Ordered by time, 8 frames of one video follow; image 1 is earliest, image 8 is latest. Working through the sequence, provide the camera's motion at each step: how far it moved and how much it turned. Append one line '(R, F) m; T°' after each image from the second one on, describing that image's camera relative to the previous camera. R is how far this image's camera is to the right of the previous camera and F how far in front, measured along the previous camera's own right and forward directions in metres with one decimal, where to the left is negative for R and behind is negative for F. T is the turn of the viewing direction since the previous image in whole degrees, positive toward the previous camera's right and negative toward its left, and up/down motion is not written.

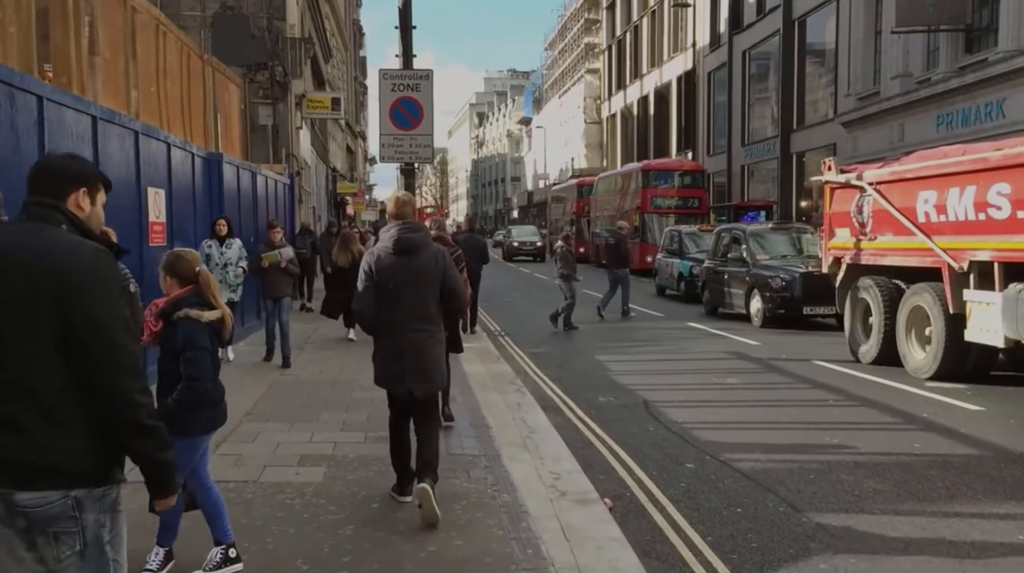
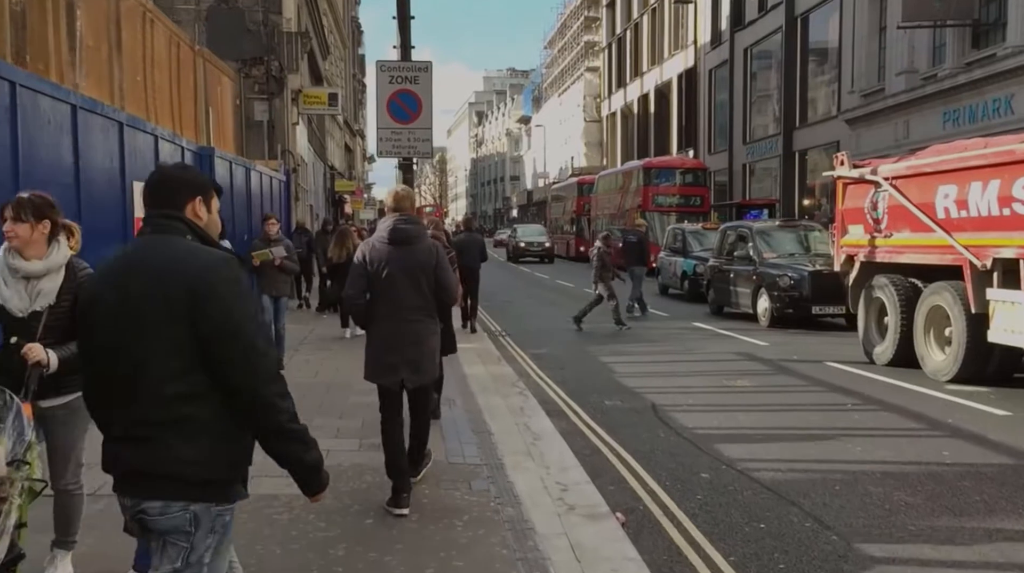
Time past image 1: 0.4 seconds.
(0.0, +0.4) m; 0°
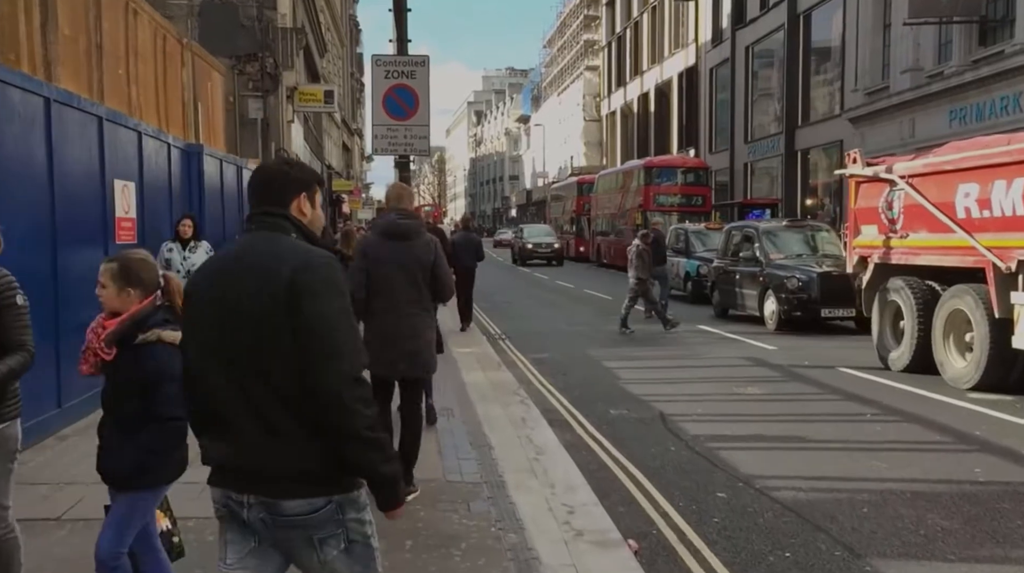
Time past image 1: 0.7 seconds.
(0.0, +0.5) m; 0°
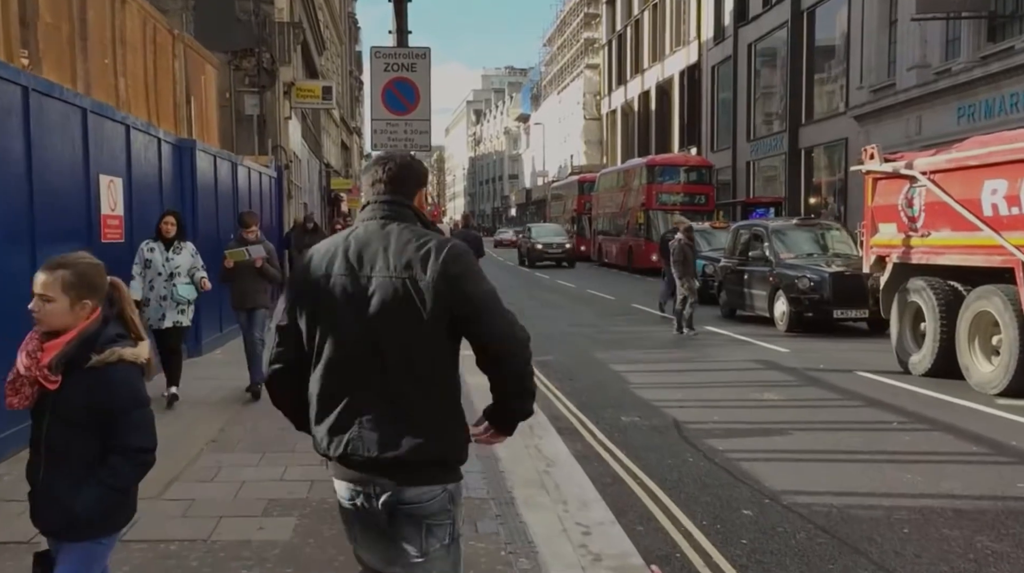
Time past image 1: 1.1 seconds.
(-0.1, +0.5) m; 0°
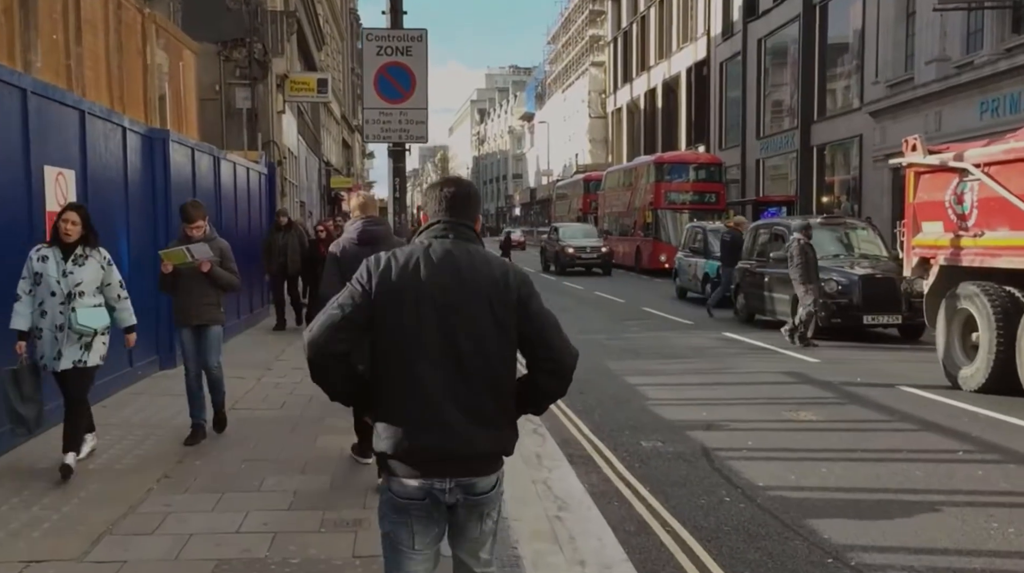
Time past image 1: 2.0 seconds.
(0.0, +1.1) m; 0°
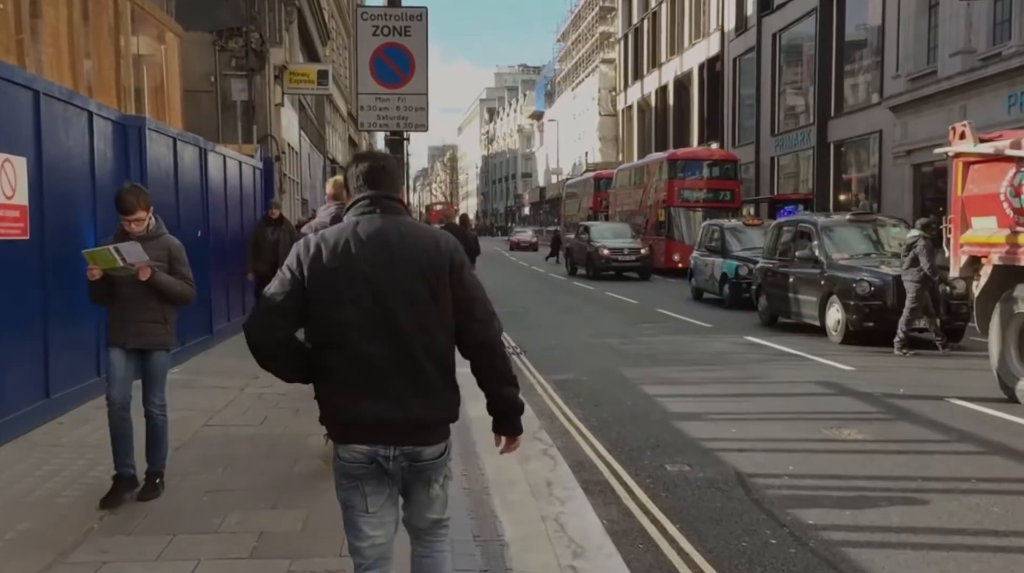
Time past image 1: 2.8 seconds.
(0.0, +1.0) m; -1°
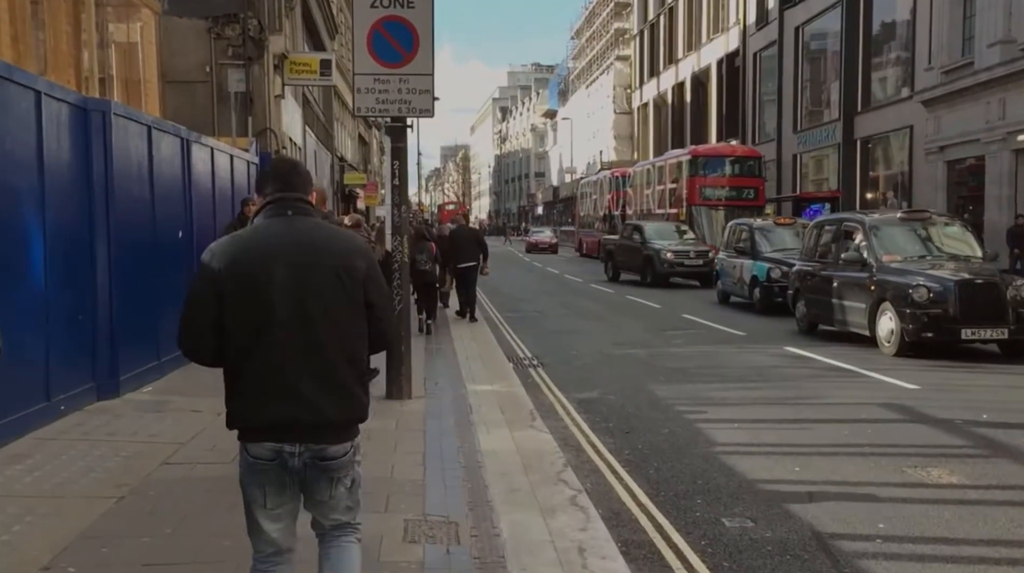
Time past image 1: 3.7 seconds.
(0.0, +1.3) m; -1°
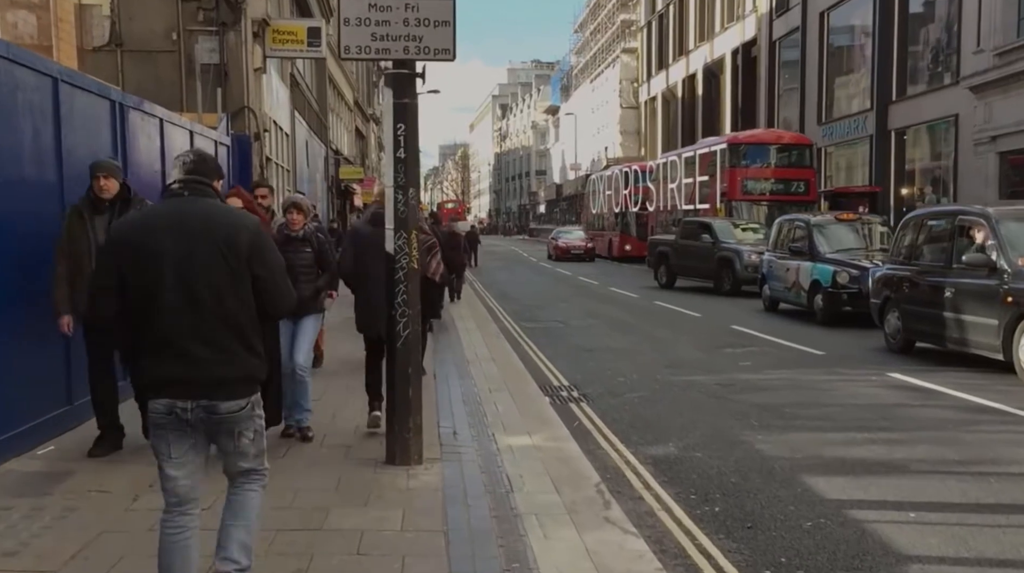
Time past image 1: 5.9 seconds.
(-0.4, +2.9) m; 0°
